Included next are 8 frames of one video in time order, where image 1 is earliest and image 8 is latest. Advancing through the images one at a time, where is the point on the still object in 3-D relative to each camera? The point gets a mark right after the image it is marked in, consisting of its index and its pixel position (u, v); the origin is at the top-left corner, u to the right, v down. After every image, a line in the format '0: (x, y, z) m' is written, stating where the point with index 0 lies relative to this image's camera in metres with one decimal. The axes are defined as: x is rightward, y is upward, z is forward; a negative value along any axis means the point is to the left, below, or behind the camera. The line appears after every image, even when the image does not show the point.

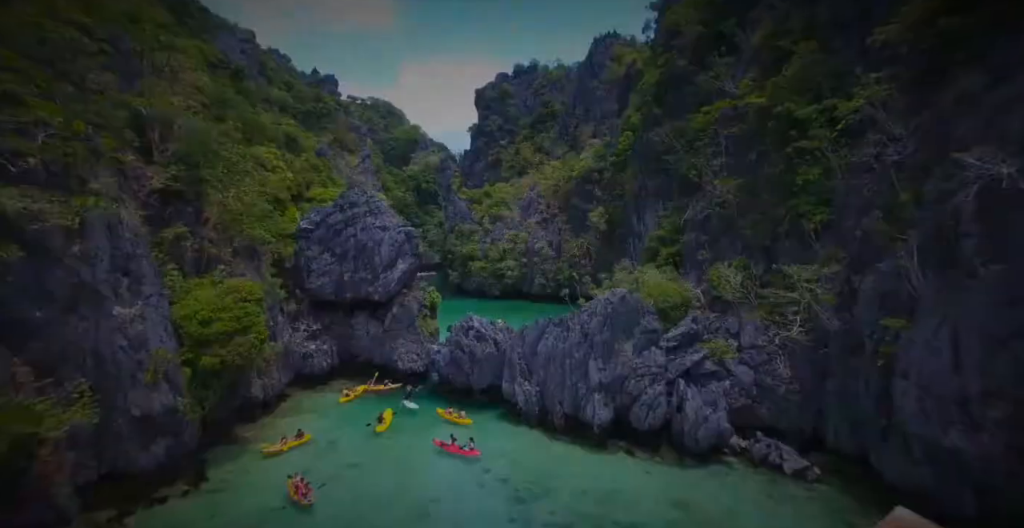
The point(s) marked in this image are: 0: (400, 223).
0: (-4.6, +1.6, +19.2) m
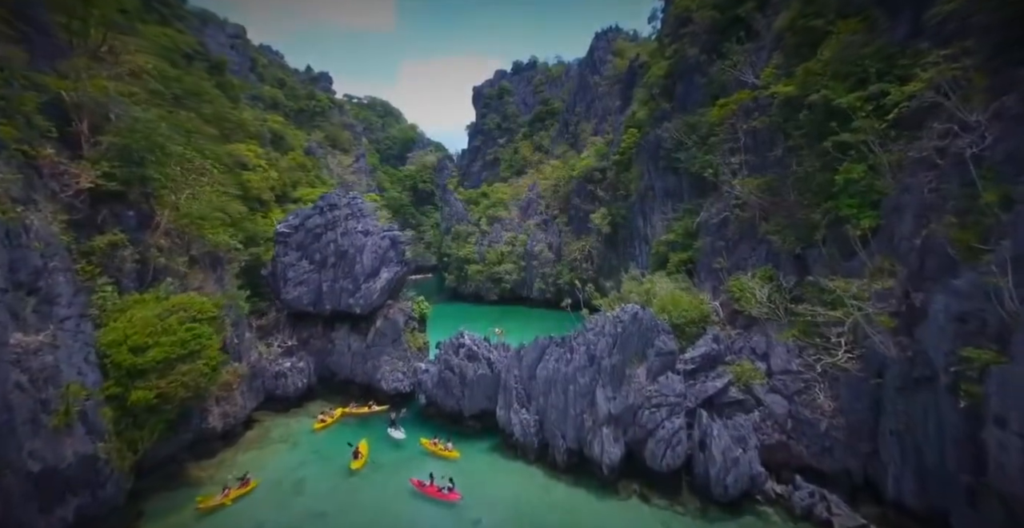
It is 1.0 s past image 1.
0: (-4.7, +1.3, +17.5) m
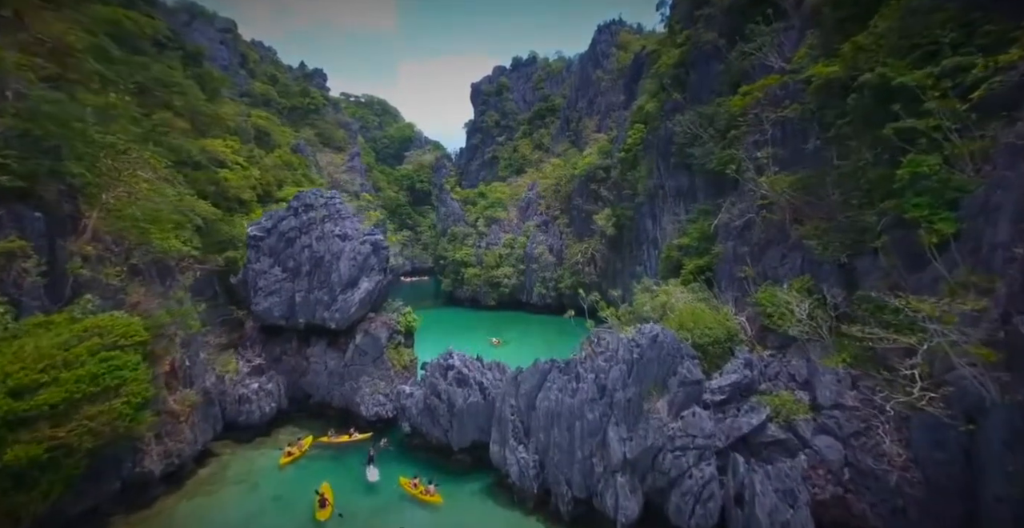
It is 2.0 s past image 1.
0: (-4.8, +1.1, +15.7) m
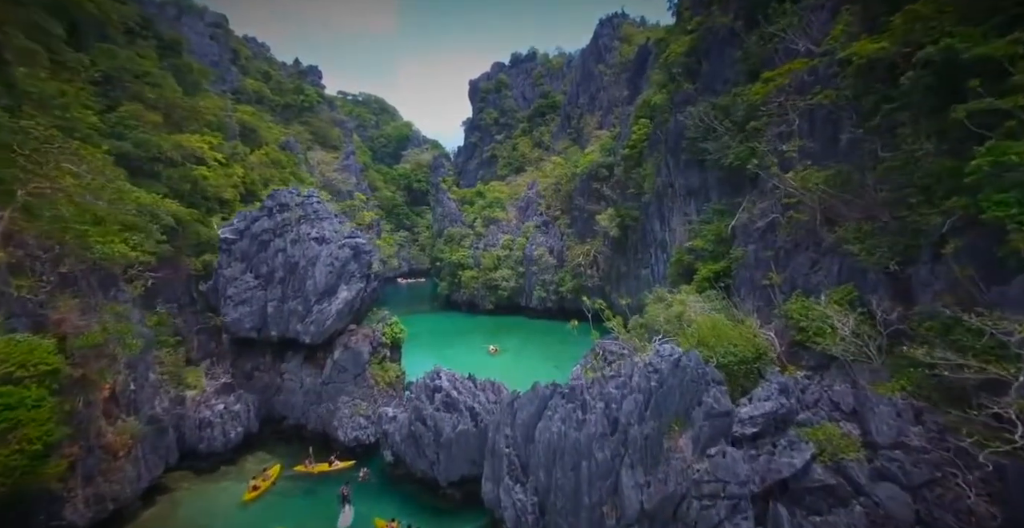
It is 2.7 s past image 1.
0: (-4.9, +0.9, +14.2) m
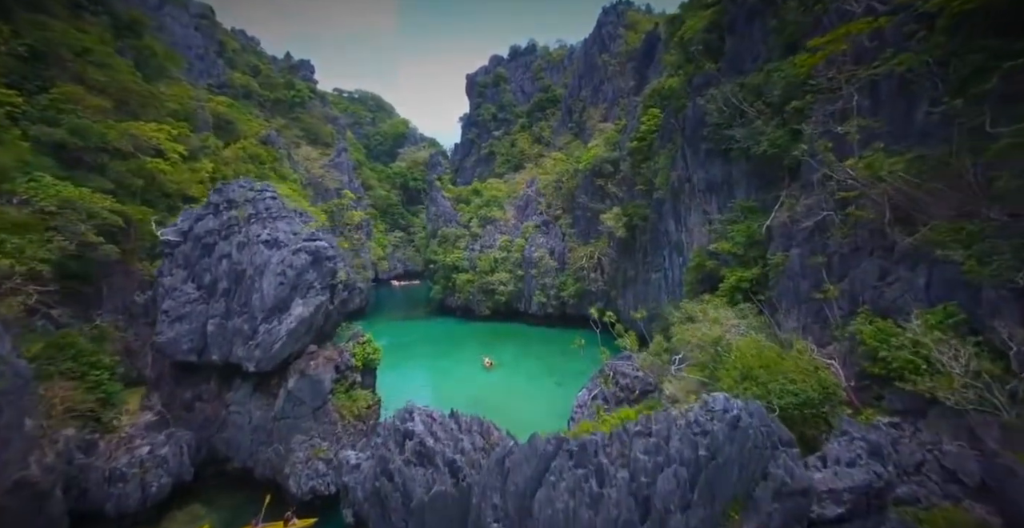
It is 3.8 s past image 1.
0: (-5.1, +0.7, +11.8) m
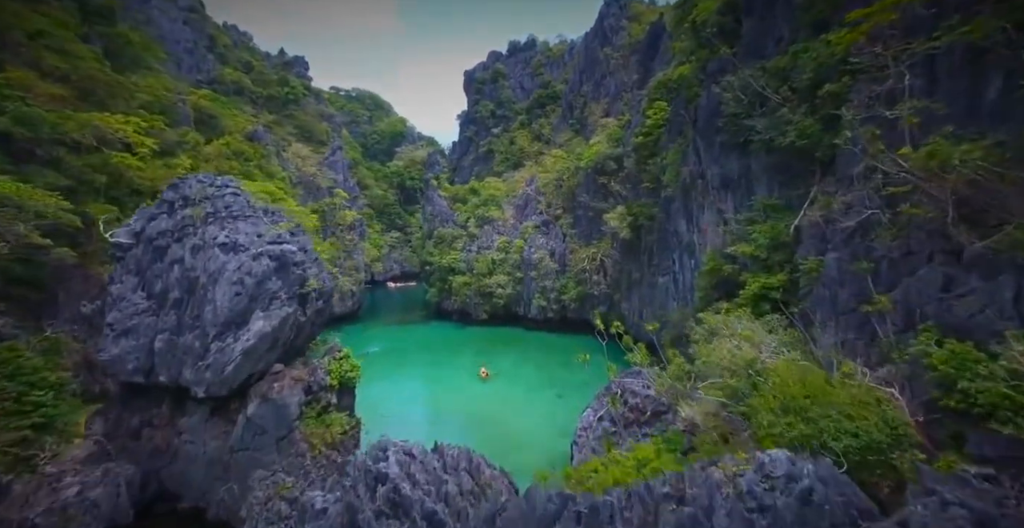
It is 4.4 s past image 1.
0: (-5.2, +0.6, +10.4) m
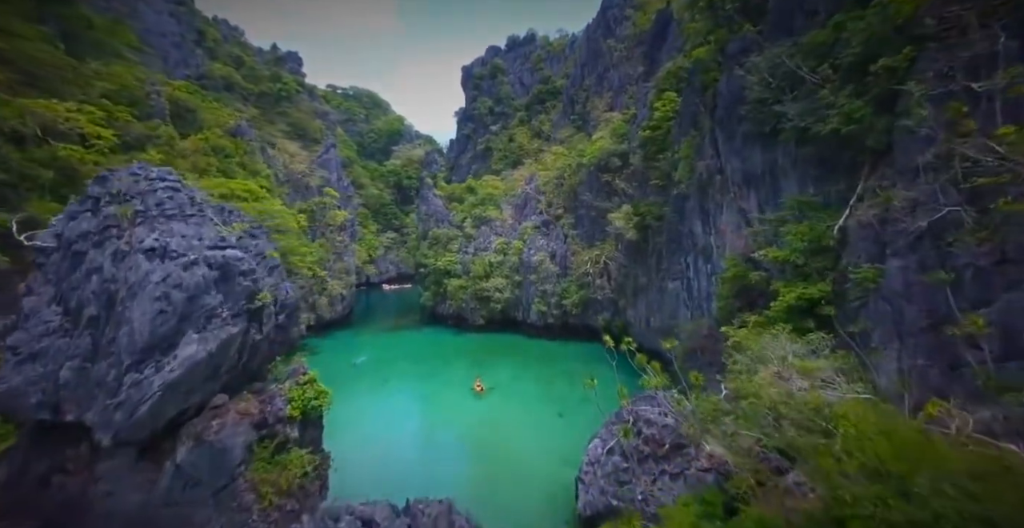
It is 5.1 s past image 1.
0: (-5.3, +0.4, +8.6) m
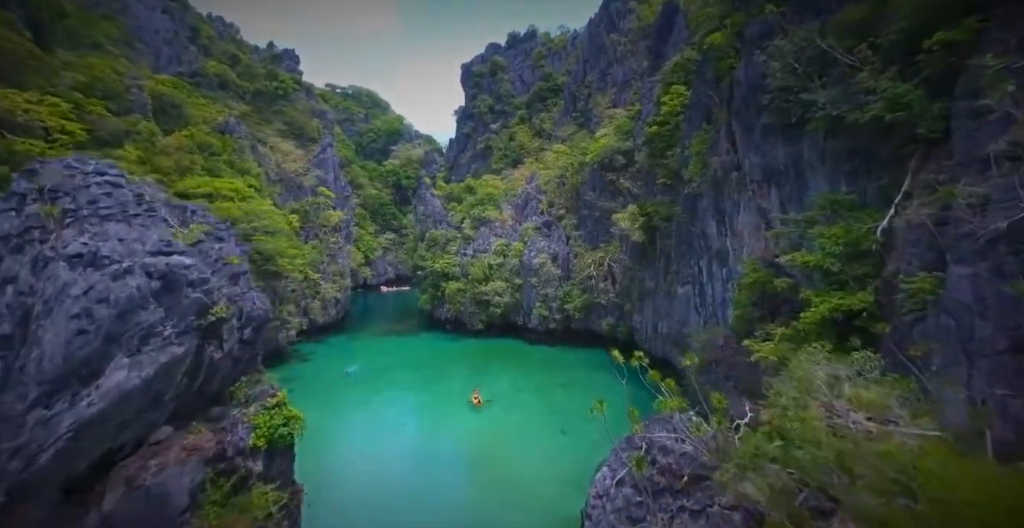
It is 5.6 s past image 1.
0: (-5.3, +0.3, +7.4) m
